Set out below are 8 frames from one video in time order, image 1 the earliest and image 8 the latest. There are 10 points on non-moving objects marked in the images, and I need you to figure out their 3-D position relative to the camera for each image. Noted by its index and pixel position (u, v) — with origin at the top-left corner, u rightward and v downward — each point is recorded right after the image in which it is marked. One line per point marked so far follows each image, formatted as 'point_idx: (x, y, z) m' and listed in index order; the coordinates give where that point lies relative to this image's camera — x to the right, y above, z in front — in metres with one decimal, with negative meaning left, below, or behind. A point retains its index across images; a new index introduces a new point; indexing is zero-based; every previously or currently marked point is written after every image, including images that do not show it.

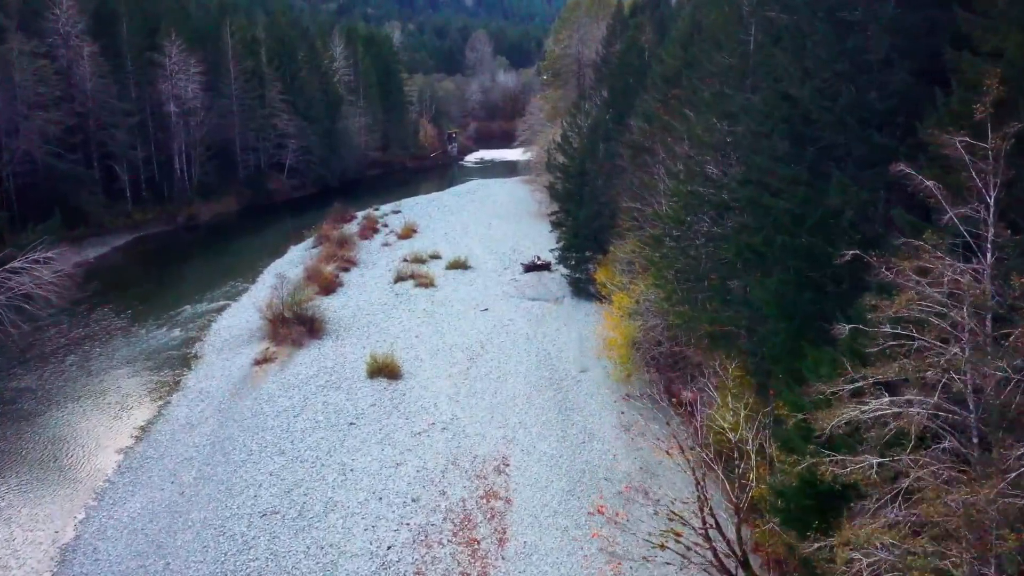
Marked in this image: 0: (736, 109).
0: (+4.9, +3.9, +17.9) m
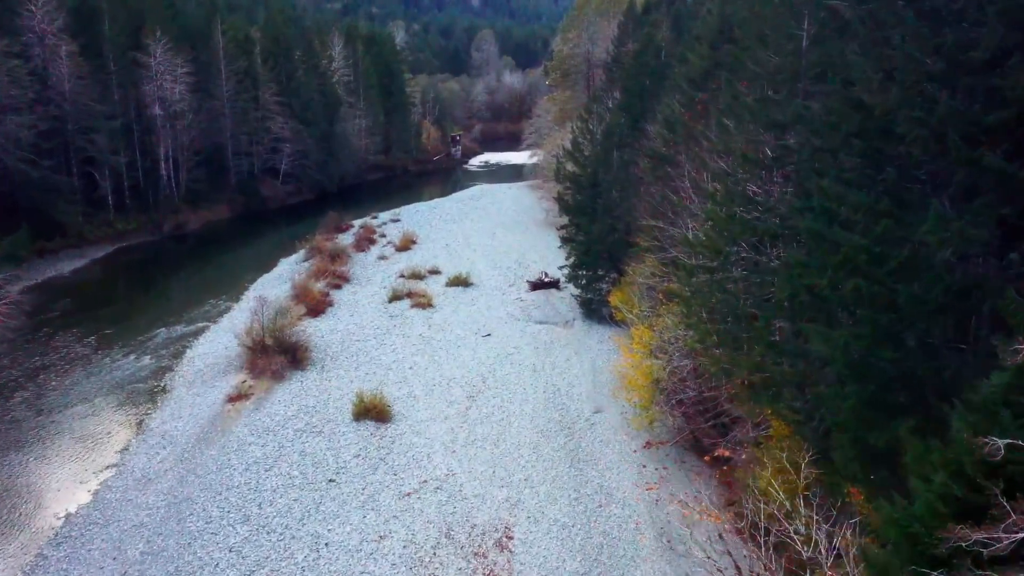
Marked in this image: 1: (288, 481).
0: (+5.0, +3.1, +14.9) m
1: (-5.0, -4.4, +18.4) m
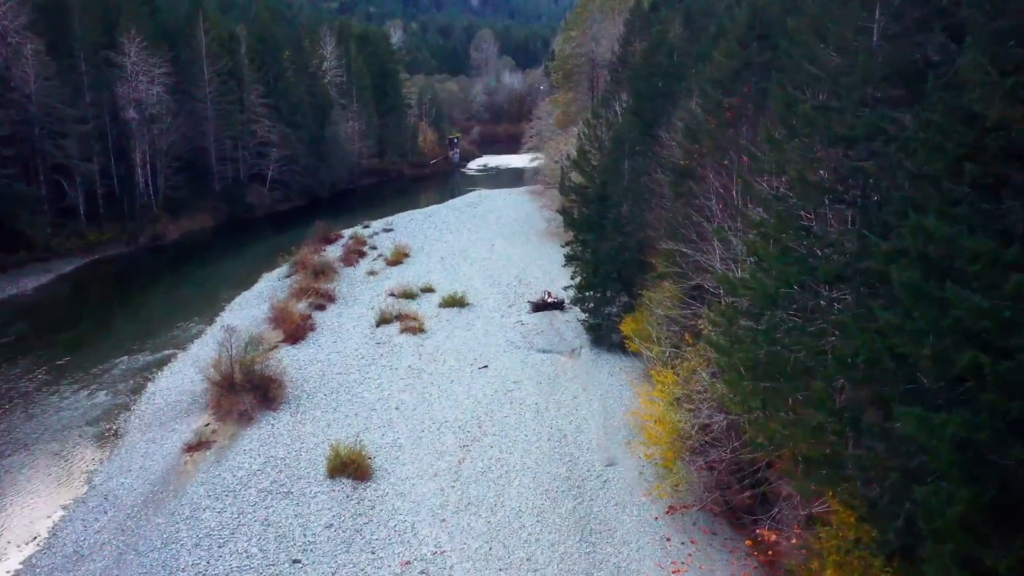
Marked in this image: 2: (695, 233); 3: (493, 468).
0: (+5.0, +2.3, +11.9) m
1: (-5.1, -5.2, +15.4) m
2: (+4.3, +1.3, +19.4) m
3: (-0.4, -4.2, +19.2) m
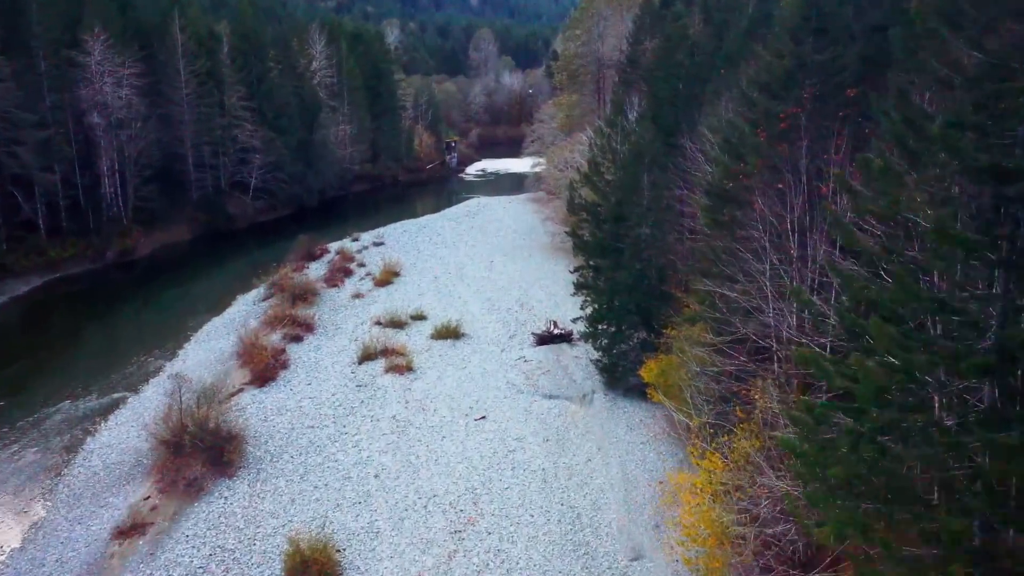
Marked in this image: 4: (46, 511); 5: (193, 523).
0: (+5.0, +1.3, +8.2) m
1: (-5.0, -6.2, +11.7) m
2: (+4.4, +0.3, +15.7) m
3: (-0.4, -5.2, +15.4) m
4: (-10.3, -4.9, +18.1) m
5: (-6.7, -4.9, +17.2) m
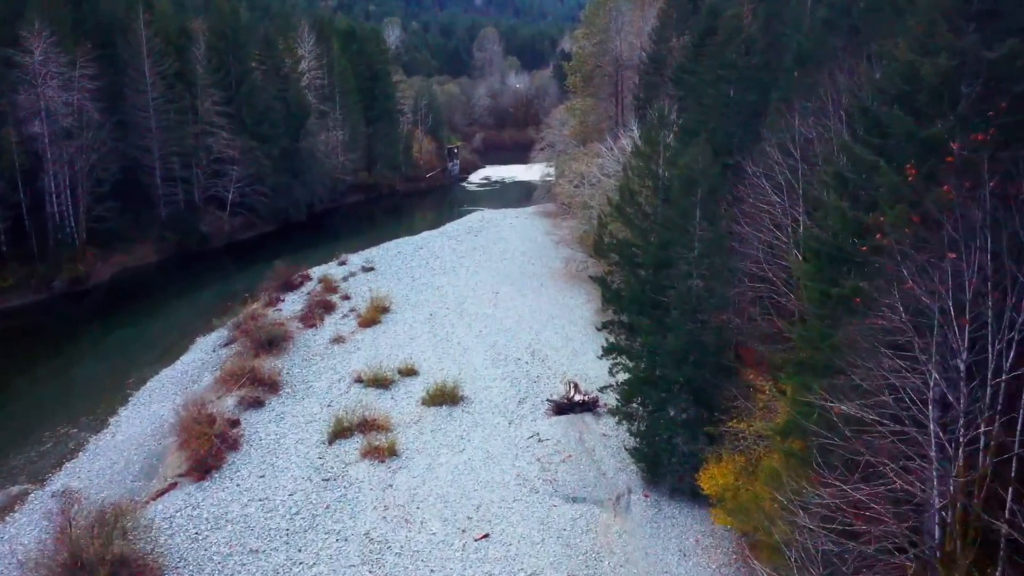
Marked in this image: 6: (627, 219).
0: (+5.2, -0.2, +2.7) m
1: (-4.8, -7.7, +6.2) m
2: (+4.6, -1.2, +10.2) m
3: (-0.2, -6.7, +9.9) m
4: (-10.1, -6.4, +12.7) m
5: (-6.5, -6.4, +11.7) m
6: (+2.8, +1.7, +19.6) m
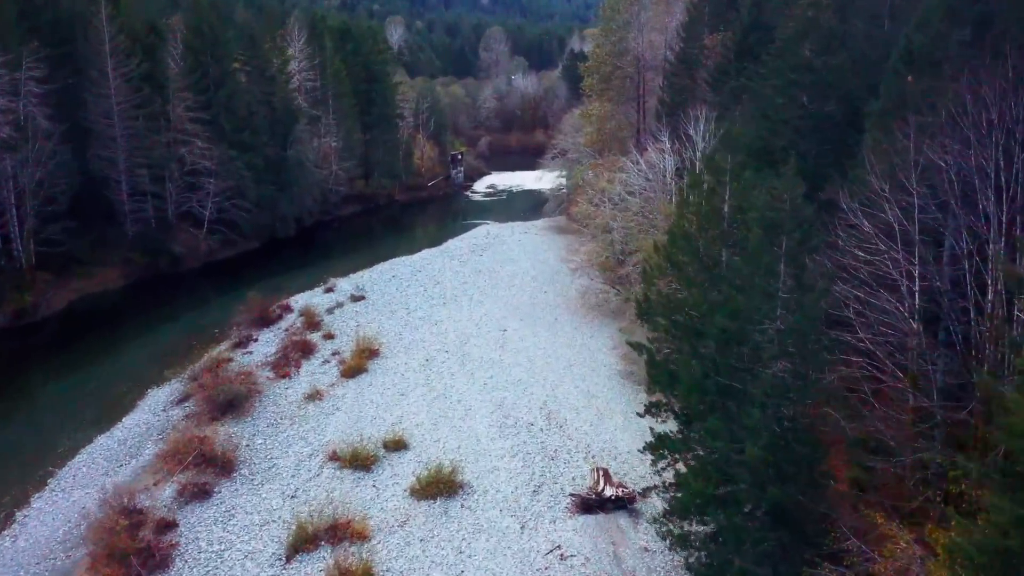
0: (+5.3, -1.6, -2.2) m
1: (-4.7, -9.0, +1.4) m
2: (+4.8, -2.6, +5.3) m
3: (0.0, -8.1, +5.1) m
4: (-9.9, -7.8, +7.9) m
5: (-6.3, -7.7, +6.9) m
6: (+3.0, +0.3, +14.7) m
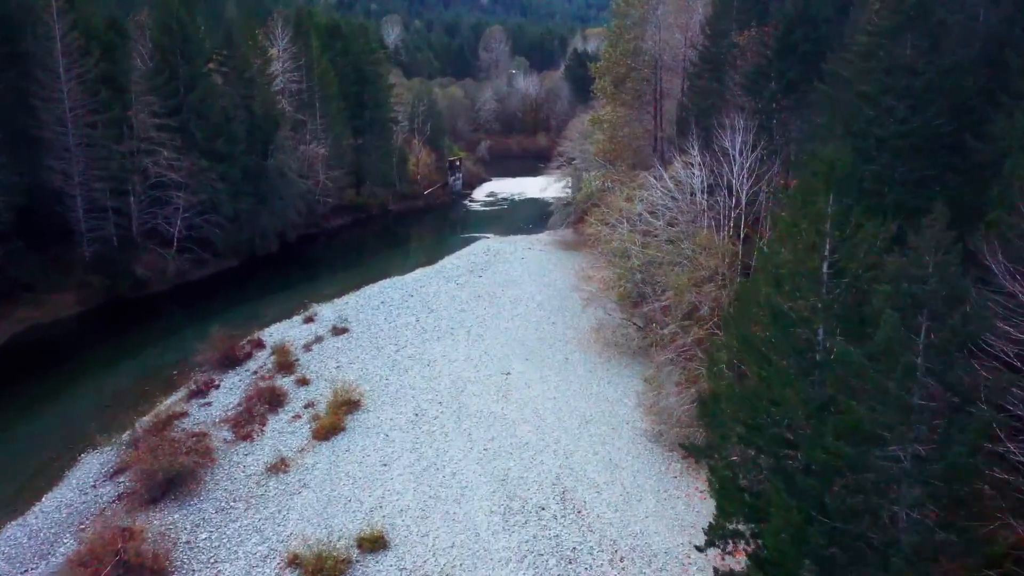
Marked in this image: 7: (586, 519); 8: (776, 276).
0: (+5.5, -2.7, -6.4) m
1: (-4.5, -10.2, -2.8) m
2: (+5.0, -3.7, +1.1) m
3: (+0.1, -9.2, +0.9) m
4: (-9.7, -8.9, +3.7) m
5: (-6.1, -8.9, +2.7) m
6: (+3.2, -0.8, +10.5) m
7: (+1.6, -4.7, +17.5) m
8: (+3.6, +0.2, +11.2) m
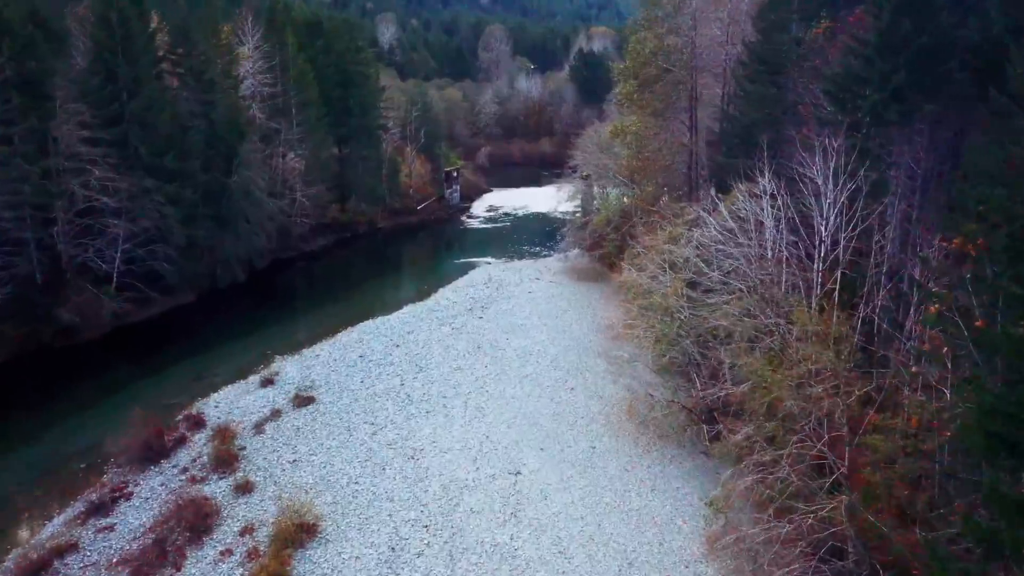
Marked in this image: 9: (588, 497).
0: (+5.8, -4.5, -12.8) m
1: (-4.2, -11.9, -9.2) m
2: (+5.2, -5.5, -5.3) m
3: (+0.4, -11.0, -5.5) m
4: (-9.4, -10.6, -2.7) m
5: (-5.8, -10.6, -3.7) m
6: (+3.4, -2.6, +4.2) m
7: (+1.9, -6.5, +11.1) m
8: (+3.8, -1.5, +4.9) m
9: (+1.7, -4.7, +18.5) m
